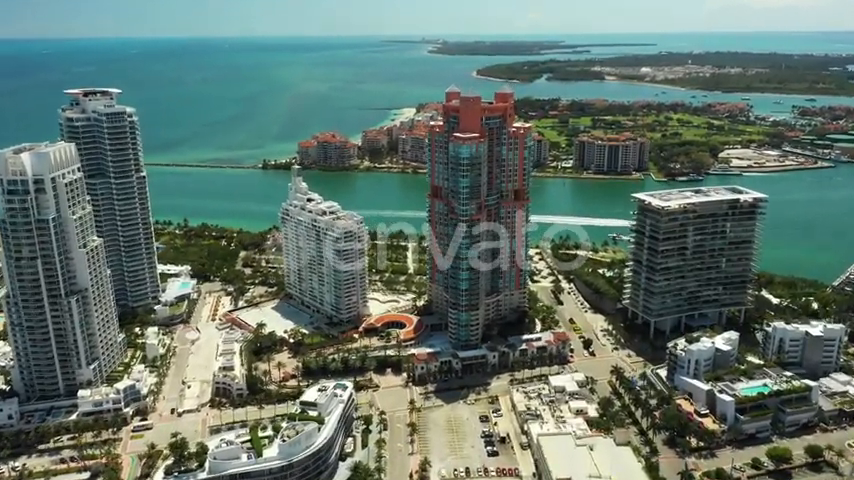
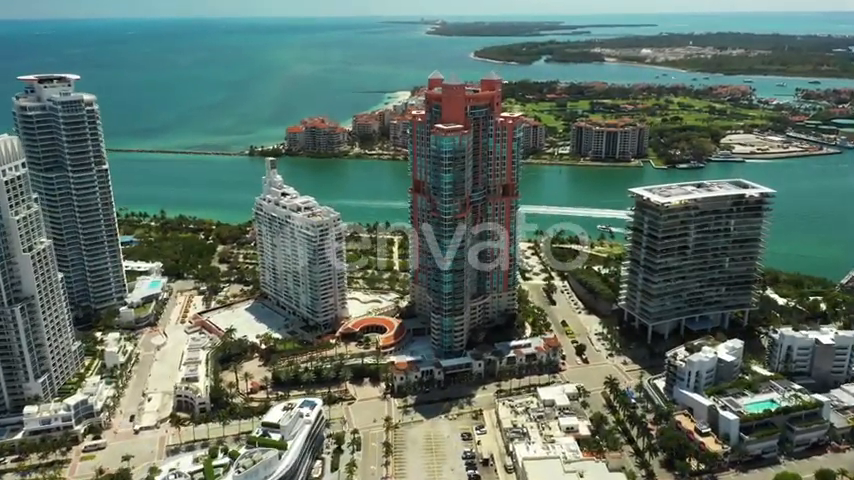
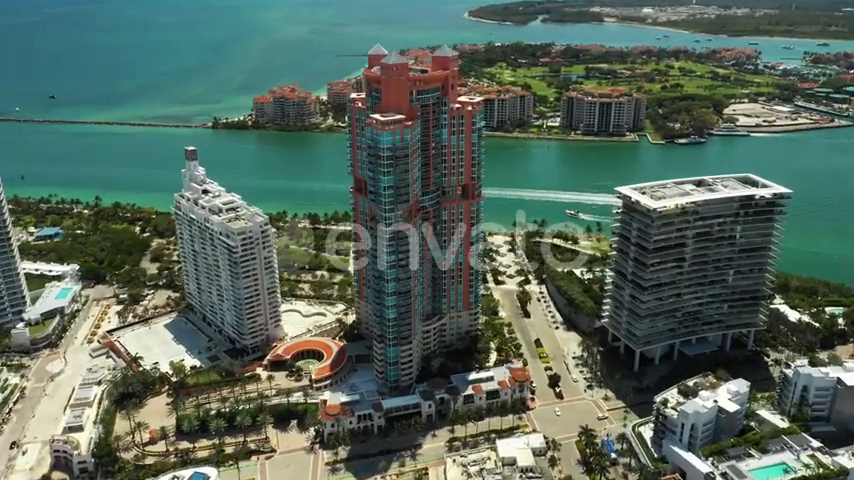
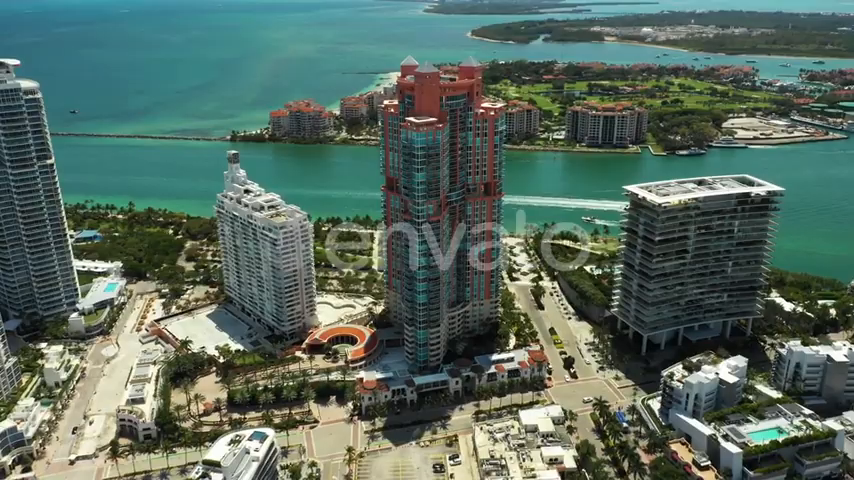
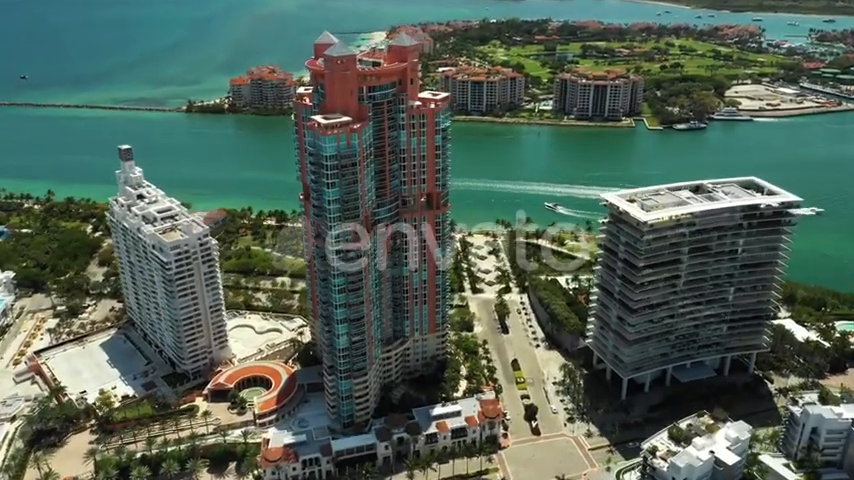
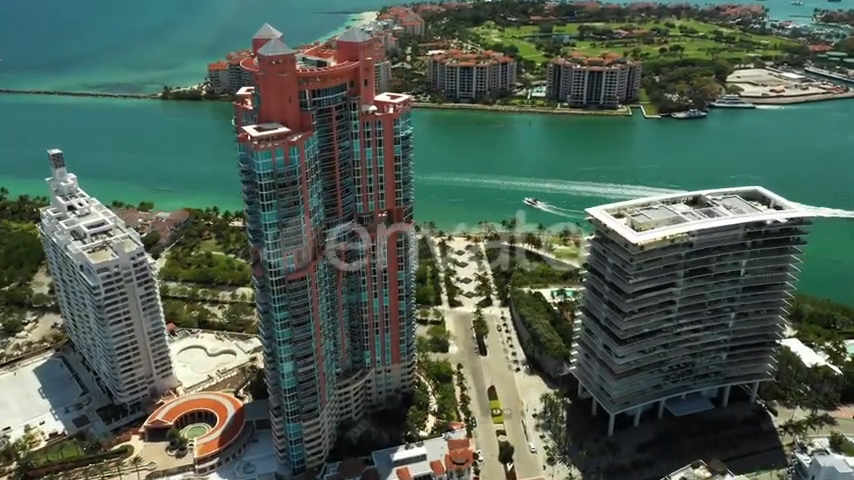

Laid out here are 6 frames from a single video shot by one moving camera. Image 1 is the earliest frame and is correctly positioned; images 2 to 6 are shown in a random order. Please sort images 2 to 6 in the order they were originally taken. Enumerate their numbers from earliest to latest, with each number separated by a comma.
2, 4, 3, 5, 6
